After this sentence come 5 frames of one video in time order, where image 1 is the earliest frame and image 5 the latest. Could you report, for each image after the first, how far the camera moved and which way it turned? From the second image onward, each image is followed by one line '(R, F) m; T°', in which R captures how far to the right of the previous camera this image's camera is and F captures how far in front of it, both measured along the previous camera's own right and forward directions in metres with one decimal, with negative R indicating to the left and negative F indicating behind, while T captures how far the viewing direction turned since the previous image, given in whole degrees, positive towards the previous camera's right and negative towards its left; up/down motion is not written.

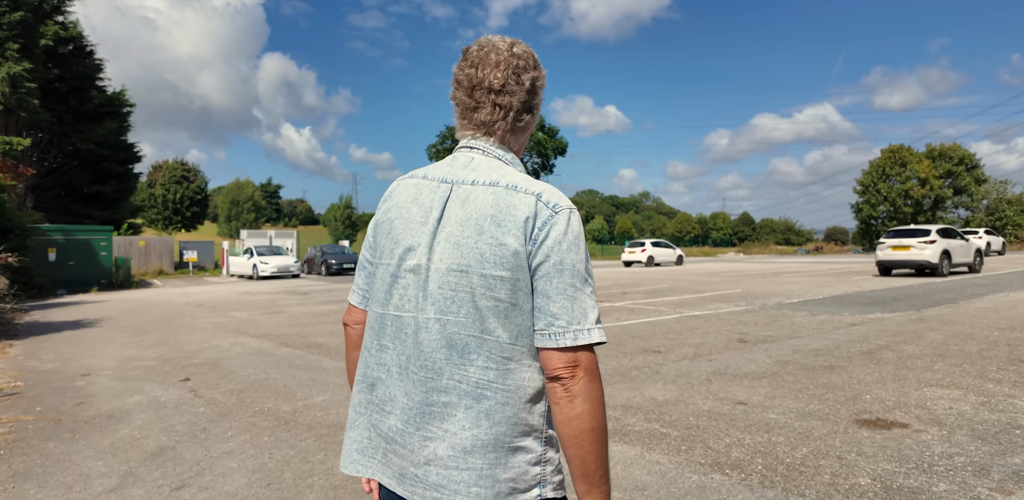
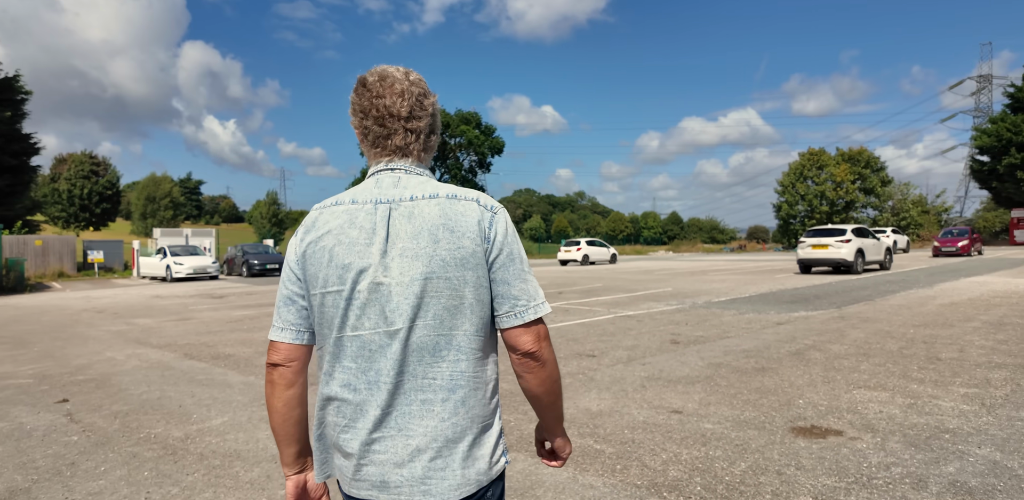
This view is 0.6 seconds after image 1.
(+0.1, +0.4) m; +6°
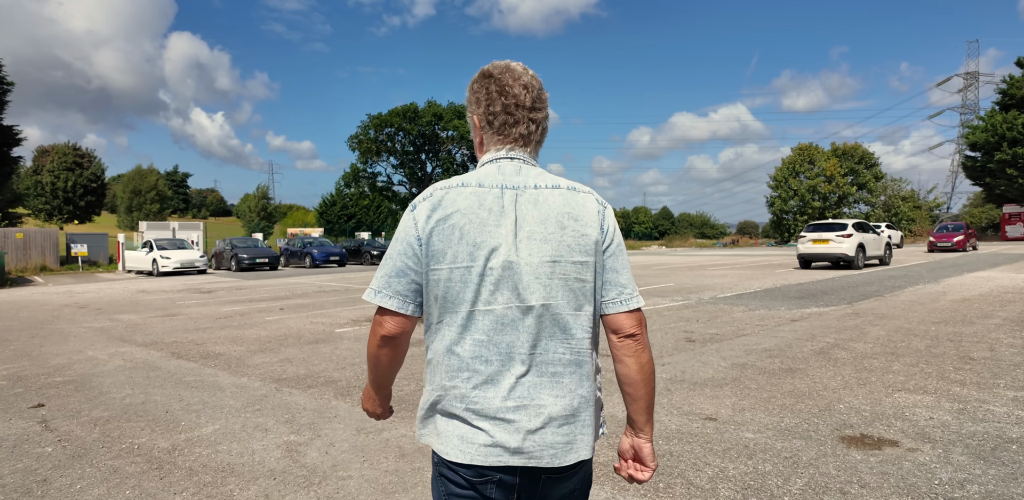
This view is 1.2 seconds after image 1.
(-0.2, +0.4) m; +1°
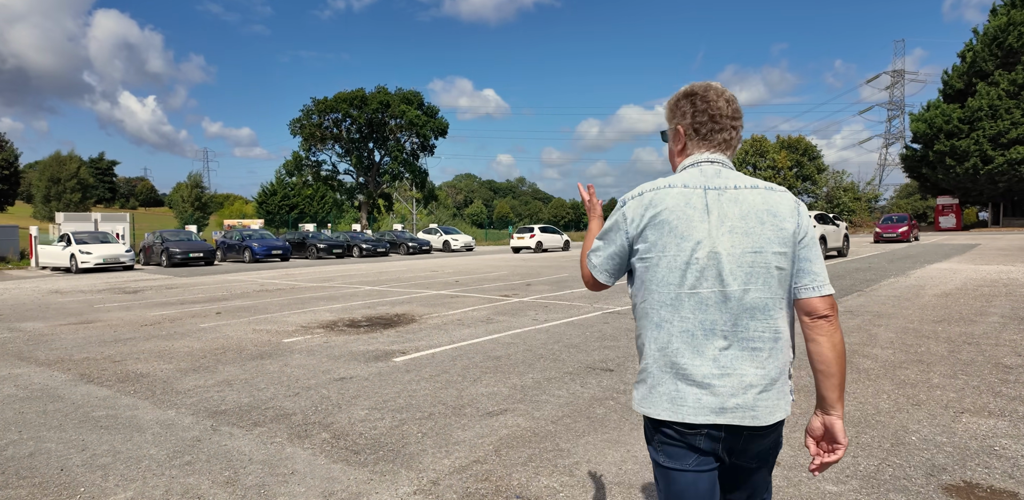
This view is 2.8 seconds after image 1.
(-0.4, +1.0) m; +5°
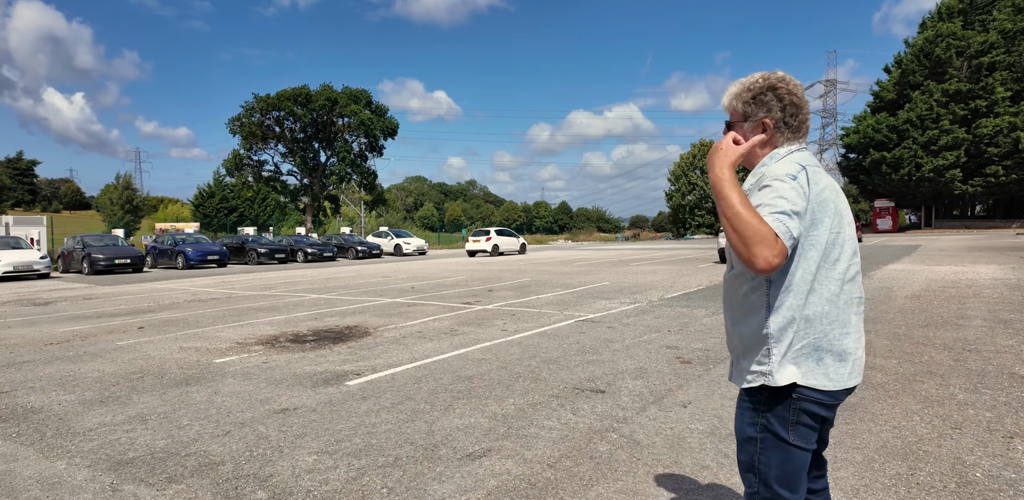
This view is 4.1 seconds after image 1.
(-0.2, +0.8) m; +5°
